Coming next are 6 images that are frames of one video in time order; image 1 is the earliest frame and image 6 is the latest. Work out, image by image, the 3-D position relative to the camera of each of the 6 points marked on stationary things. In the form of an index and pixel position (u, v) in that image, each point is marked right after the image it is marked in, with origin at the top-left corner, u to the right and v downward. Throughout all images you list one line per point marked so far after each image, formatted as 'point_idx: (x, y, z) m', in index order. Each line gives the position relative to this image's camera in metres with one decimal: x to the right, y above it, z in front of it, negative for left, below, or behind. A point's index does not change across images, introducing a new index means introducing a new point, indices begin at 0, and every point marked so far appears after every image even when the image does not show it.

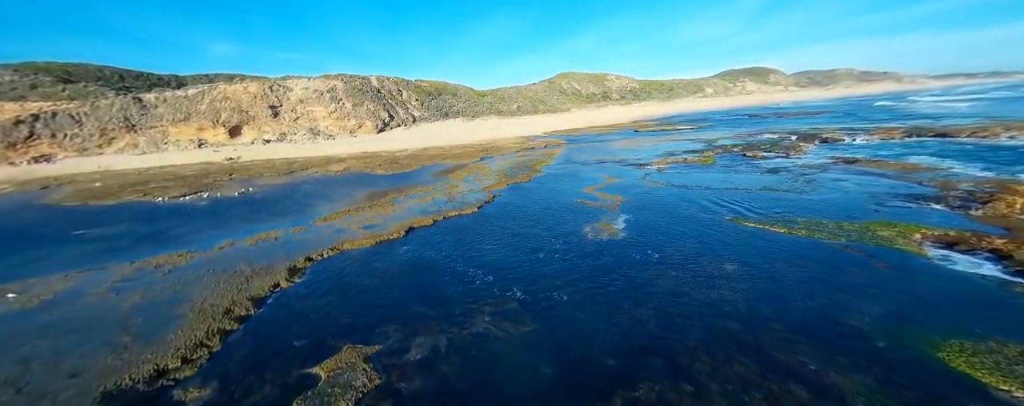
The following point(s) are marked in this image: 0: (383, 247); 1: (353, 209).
0: (-5.2, -1.8, +12.4) m
1: (-9.0, -0.3, +17.2) m
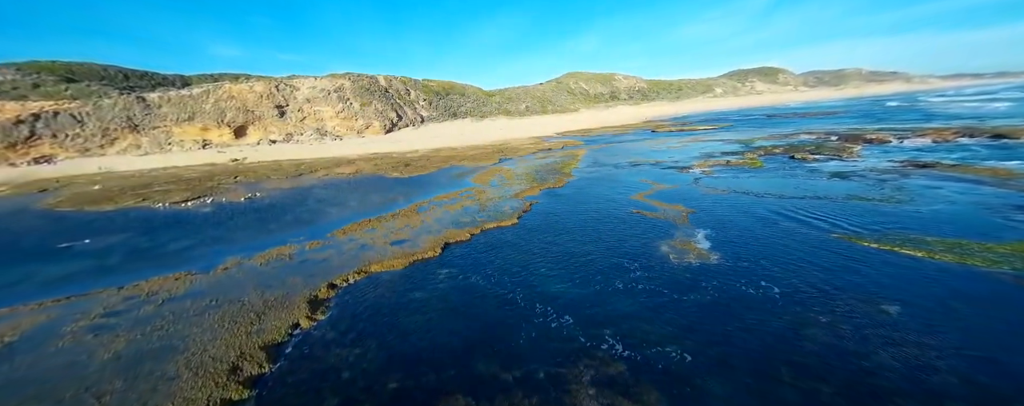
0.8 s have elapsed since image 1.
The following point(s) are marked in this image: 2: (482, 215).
0: (-3.1, -2.2, +10.3) m
1: (-6.9, -0.8, +15.1) m
2: (-1.5, -0.5, +14.9) m
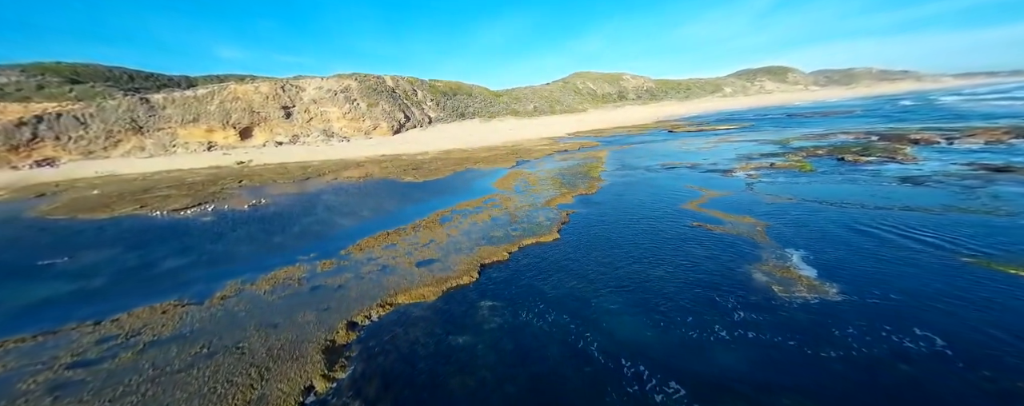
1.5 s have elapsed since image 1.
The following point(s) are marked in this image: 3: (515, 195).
0: (-1.5, -2.7, +8.5) m
1: (-5.3, -1.3, +13.3) m
2: (+0.1, -1.0, +13.0) m
3: (+0.1, +0.4, +17.9) m
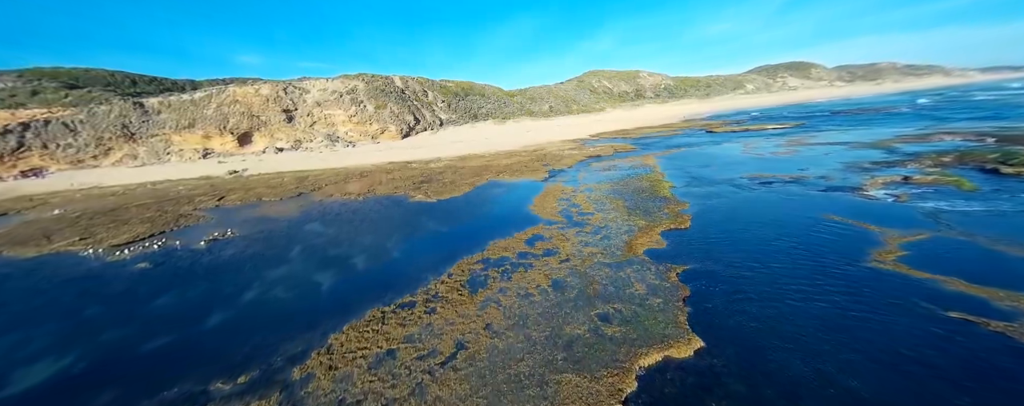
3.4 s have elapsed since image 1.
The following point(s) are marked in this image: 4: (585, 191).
0: (+0.4, -4.3, +3.0) m
1: (-3.2, -2.9, +7.9) m
2: (+2.2, -2.6, +7.4) m
3: (+2.3, -1.2, +12.4) m
4: (+4.5, +0.8, +19.5) m
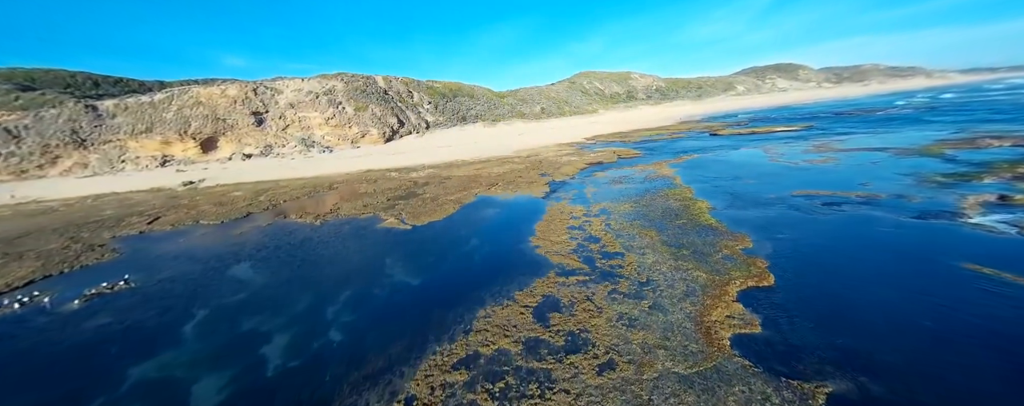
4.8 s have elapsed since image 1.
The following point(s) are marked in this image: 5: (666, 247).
0: (+0.7, -5.6, -1.1) m
1: (-3.0, -4.2, +3.7) m
2: (+2.4, -3.9, +3.4) m
3: (+2.4, -2.5, +8.3) m
4: (+4.3, -0.5, +15.5) m
5: (+5.4, -1.5, +11.1) m
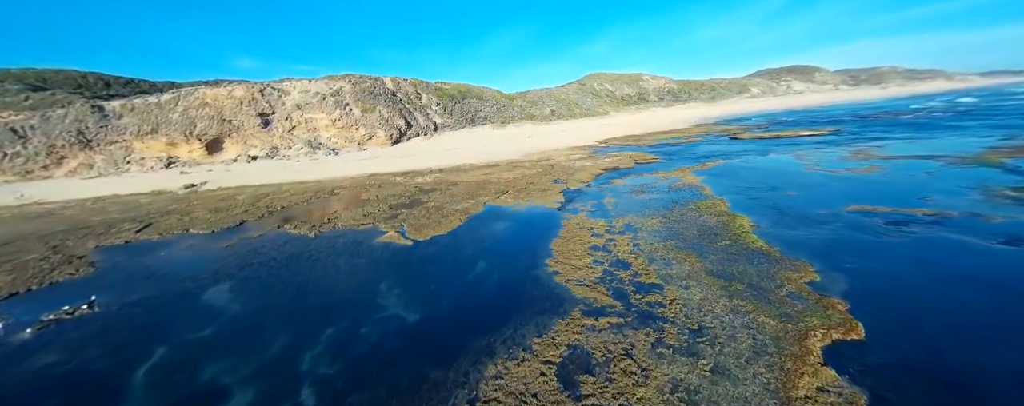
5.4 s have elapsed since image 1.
0: (+0.9, -6.1, -2.9) m
1: (-2.7, -4.7, +2.1) m
2: (+2.7, -4.4, +1.6) m
3: (+2.7, -3.1, +6.5) m
4: (+4.9, -1.2, +13.7) m
5: (+5.9, -2.2, +9.2) m
